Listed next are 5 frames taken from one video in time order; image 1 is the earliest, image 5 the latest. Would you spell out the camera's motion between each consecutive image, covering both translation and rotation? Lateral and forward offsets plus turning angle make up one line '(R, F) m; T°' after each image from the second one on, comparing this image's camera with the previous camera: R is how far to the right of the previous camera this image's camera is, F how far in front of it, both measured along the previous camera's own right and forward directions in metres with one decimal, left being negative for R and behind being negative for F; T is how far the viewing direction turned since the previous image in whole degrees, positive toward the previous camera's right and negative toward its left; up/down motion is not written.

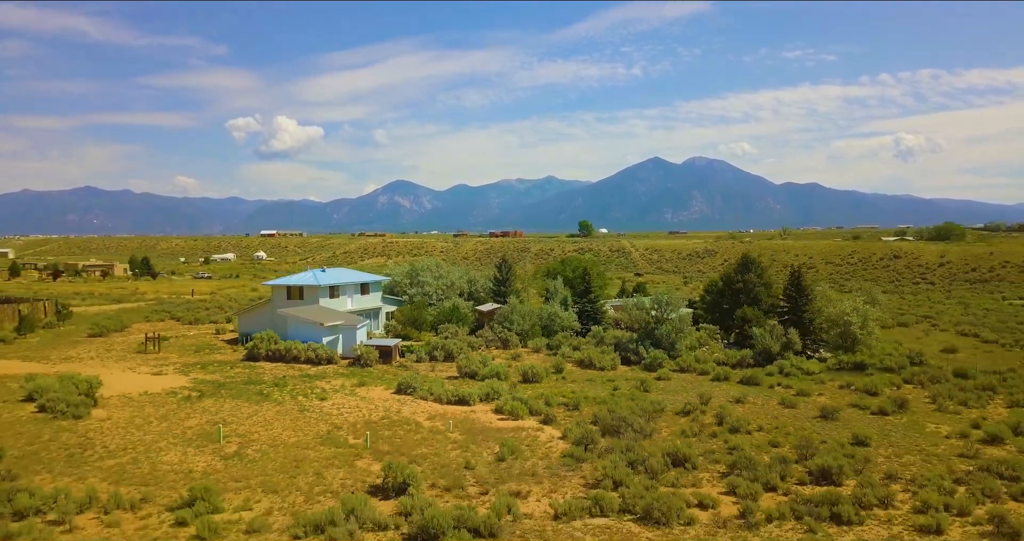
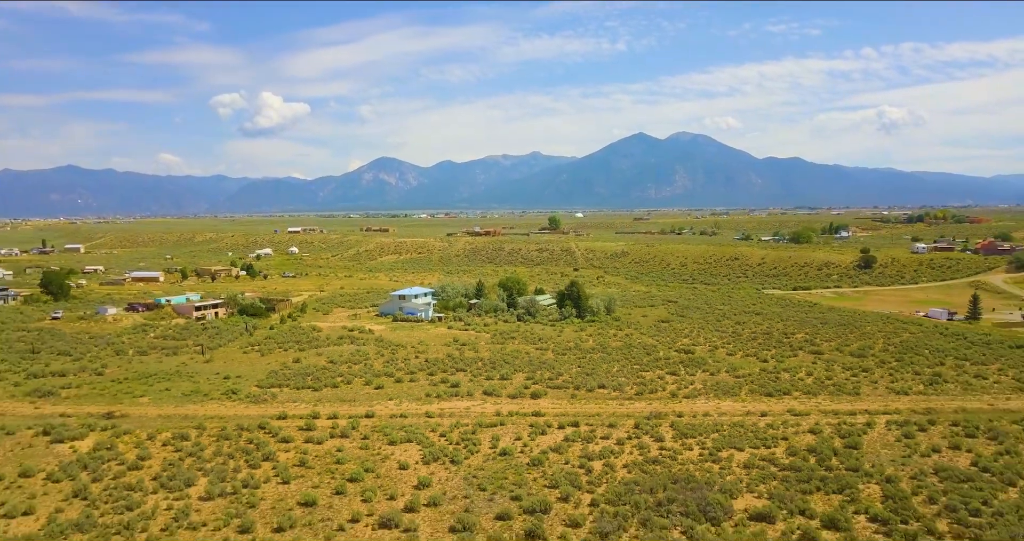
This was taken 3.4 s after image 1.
(+1.0, -31.1) m; +1°
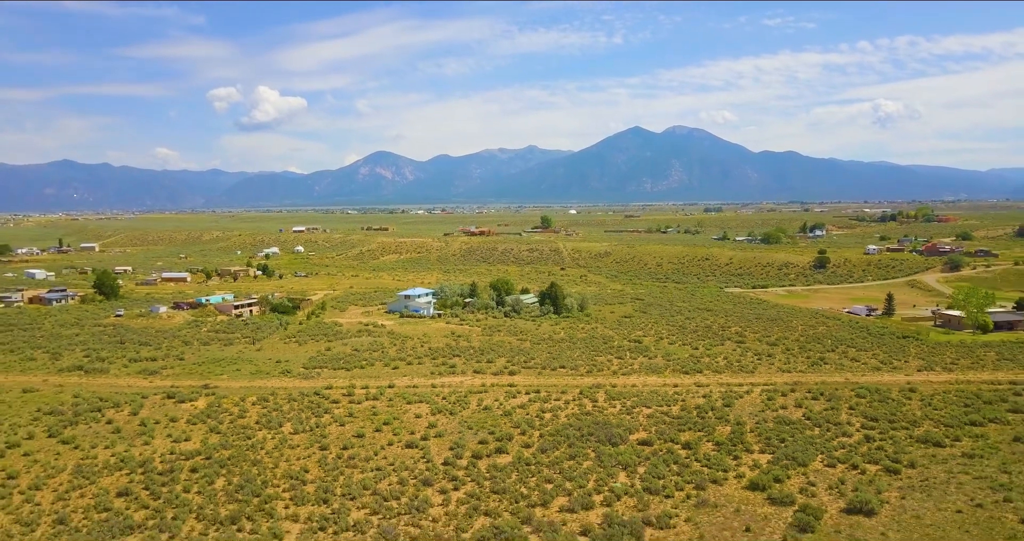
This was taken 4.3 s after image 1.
(+0.6, -8.9) m; 0°
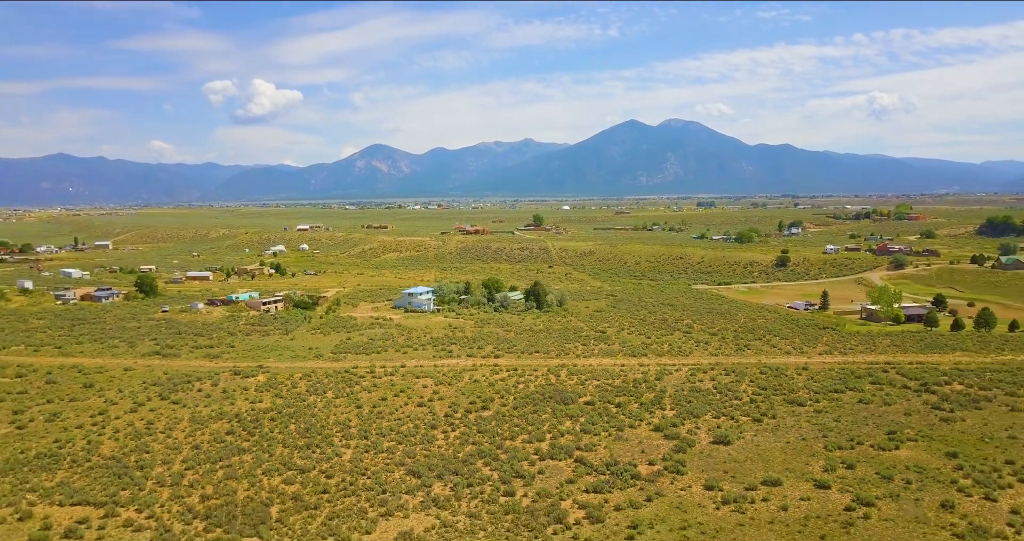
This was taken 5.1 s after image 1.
(+0.6, -9.3) m; 0°
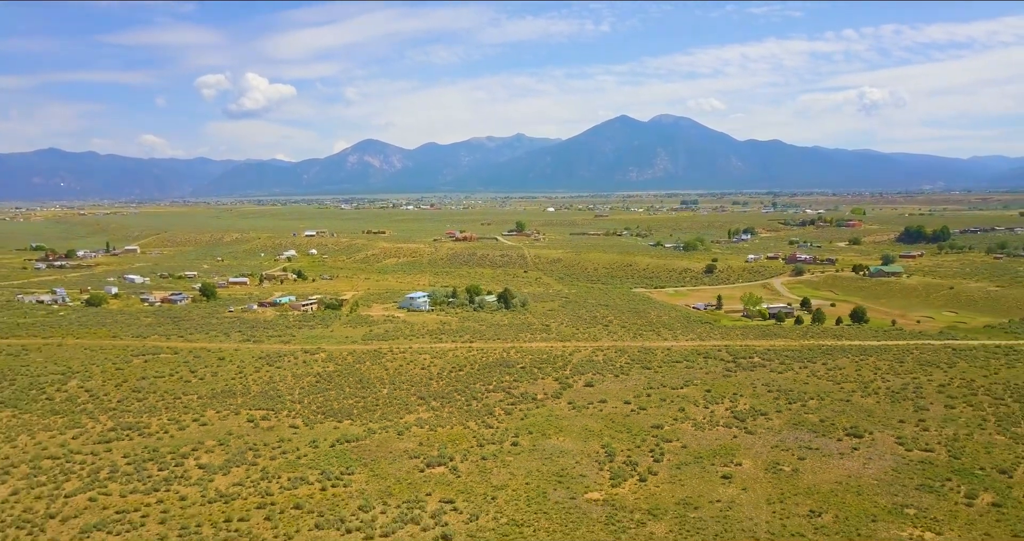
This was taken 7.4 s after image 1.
(+1.9, -22.7) m; 0°
